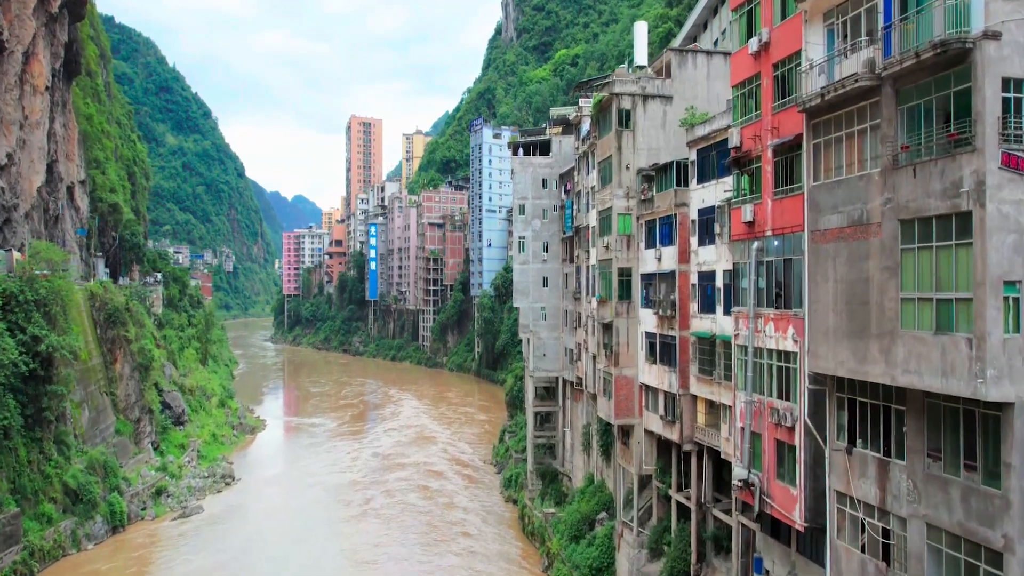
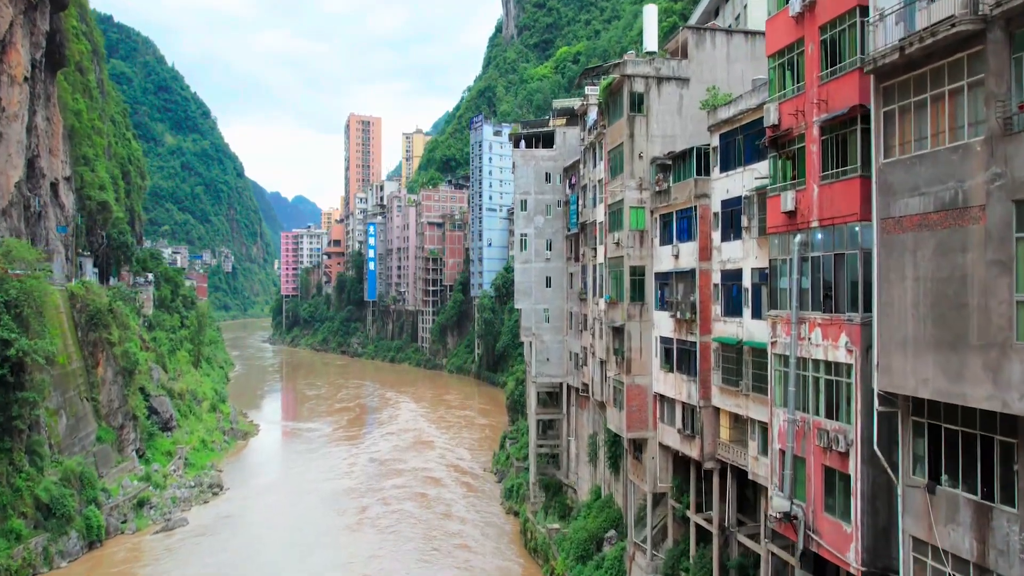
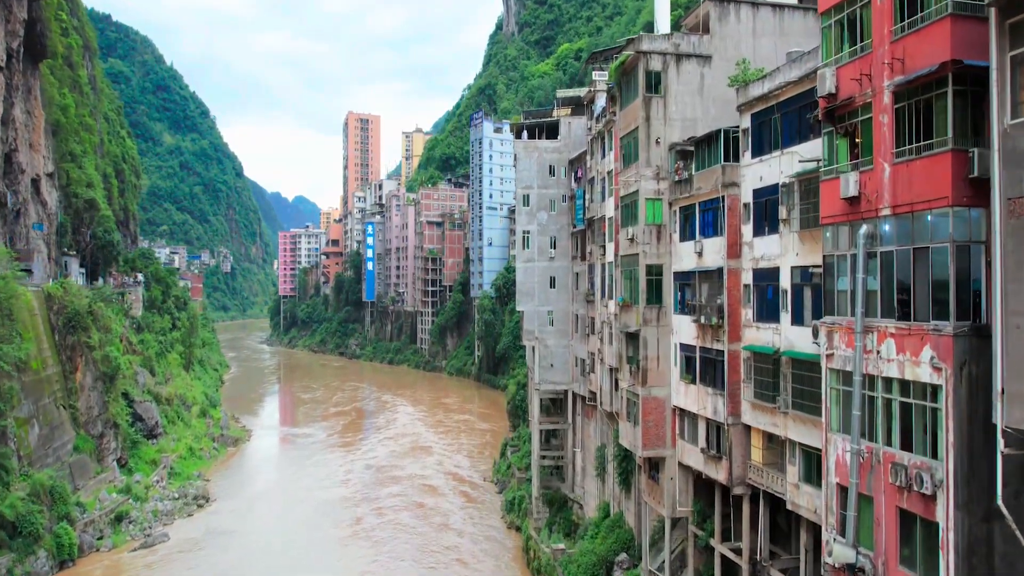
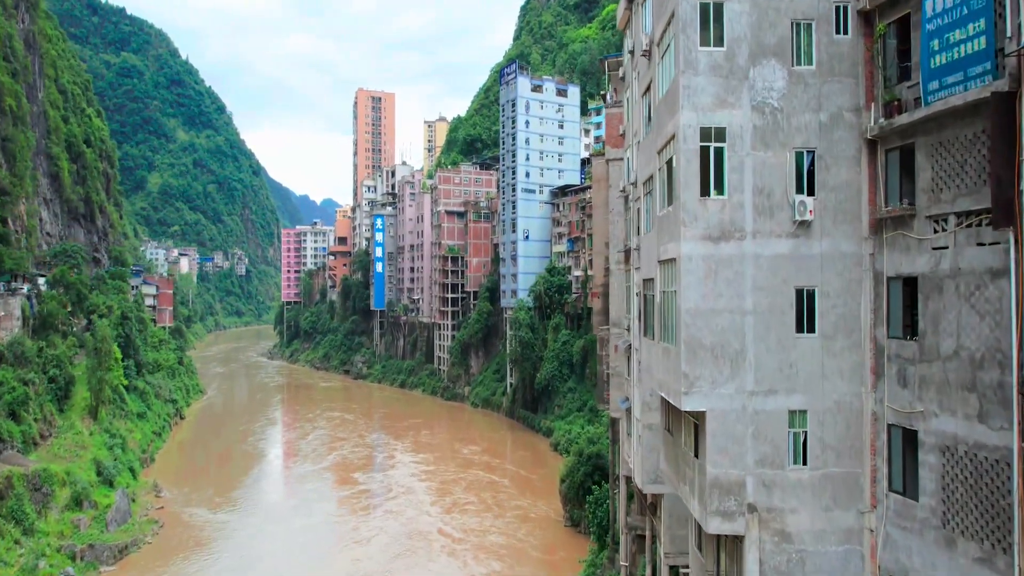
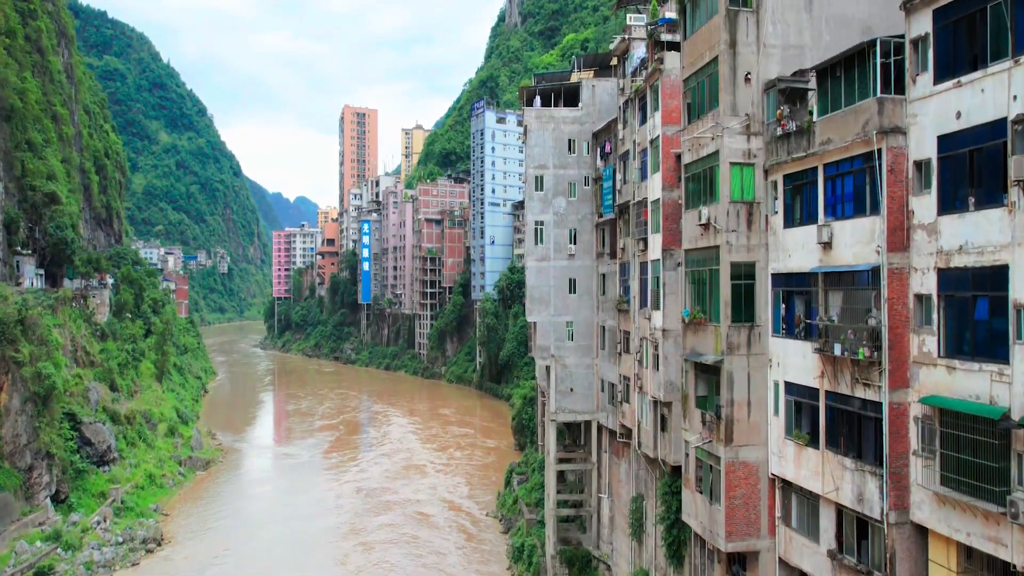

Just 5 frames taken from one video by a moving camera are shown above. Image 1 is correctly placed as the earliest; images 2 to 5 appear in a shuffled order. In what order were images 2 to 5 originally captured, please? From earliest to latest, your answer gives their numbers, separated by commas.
2, 3, 5, 4
